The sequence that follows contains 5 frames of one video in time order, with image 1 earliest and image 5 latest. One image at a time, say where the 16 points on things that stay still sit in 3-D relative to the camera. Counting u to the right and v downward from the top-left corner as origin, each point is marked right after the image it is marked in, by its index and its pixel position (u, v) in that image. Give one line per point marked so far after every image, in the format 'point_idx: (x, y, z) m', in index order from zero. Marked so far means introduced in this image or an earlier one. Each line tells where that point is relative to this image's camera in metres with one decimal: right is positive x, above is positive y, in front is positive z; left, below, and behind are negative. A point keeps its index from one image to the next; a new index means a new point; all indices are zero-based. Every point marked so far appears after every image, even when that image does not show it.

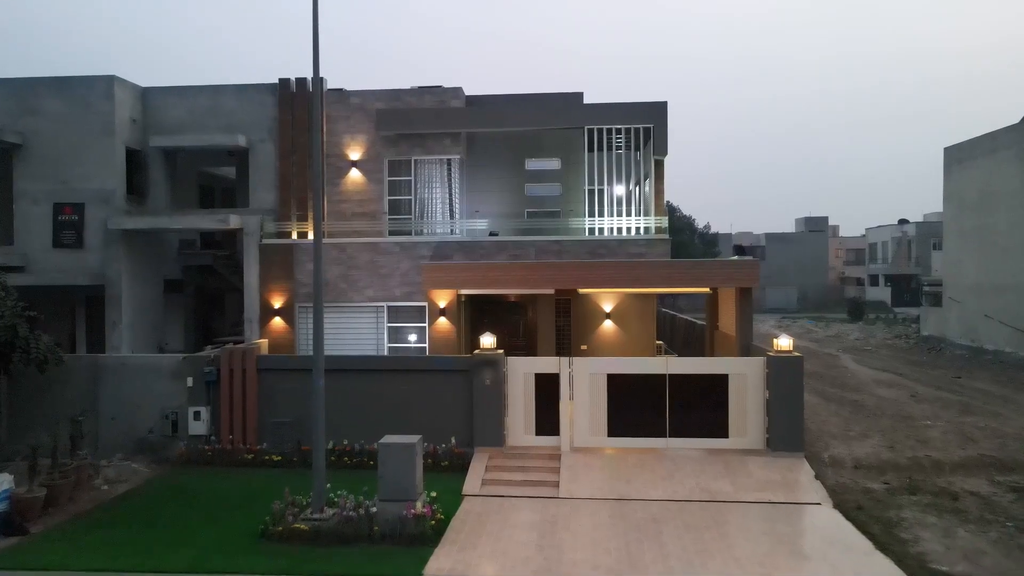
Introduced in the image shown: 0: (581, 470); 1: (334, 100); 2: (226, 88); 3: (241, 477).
0: (+1.2, -3.0, +11.4) m
1: (-4.3, +4.6, +16.7) m
2: (-7.1, +5.0, +17.1) m
3: (-4.5, -3.2, +11.5) m
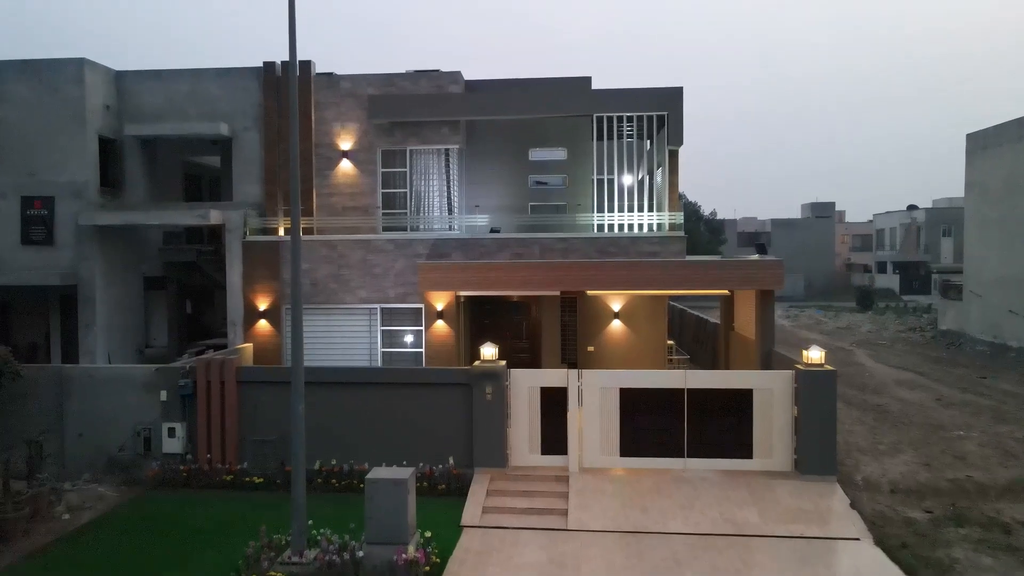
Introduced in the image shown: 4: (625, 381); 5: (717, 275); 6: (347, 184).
0: (+1.2, -3.1, +10.4) m
1: (-4.3, +4.6, +15.5) m
2: (-7.1, +5.0, +15.9) m
3: (-4.5, -3.3, +10.5) m
4: (+1.8, -1.5, +11.1) m
5: (+4.0, +0.2, +13.5) m
6: (-3.8, +2.4, +15.6) m
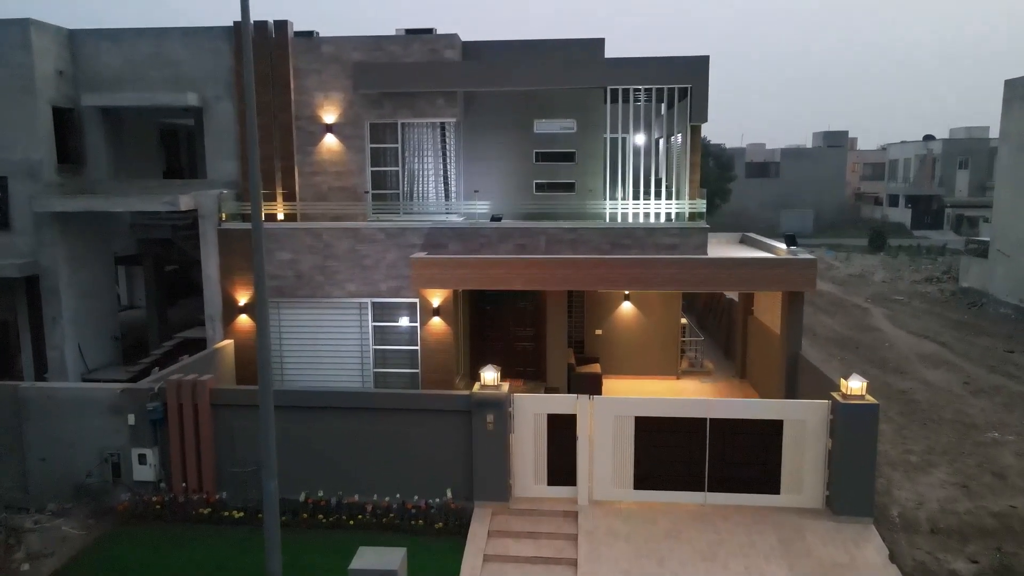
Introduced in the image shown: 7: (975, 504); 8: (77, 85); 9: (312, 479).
0: (+1.2, -3.5, +9.4) m
1: (-4.2, +4.8, +13.7) m
2: (-7.0, +5.3, +14.0) m
3: (-4.5, -3.6, +9.6) m
4: (+1.9, -1.8, +10.0) m
5: (+4.1, +0.2, +12.1) m
6: (-3.7, +2.6, +14.0) m
7: (+7.3, -3.4, +10.8) m
8: (-9.0, +4.2, +14.2) m
9: (-3.1, -2.9, +10.4) m
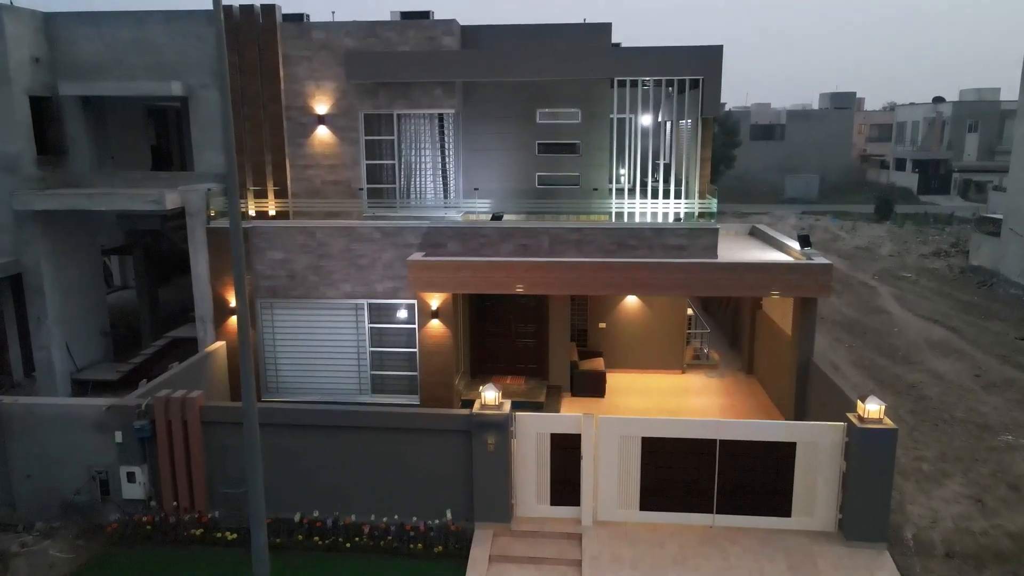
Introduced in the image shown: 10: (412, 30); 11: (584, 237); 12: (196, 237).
0: (+1.3, -3.7, +9.1) m
1: (-4.2, +4.8, +12.9) m
2: (-7.0, +5.3, +13.2) m
3: (-4.4, -3.8, +9.3) m
4: (+1.9, -2.0, +9.6) m
5: (+4.1, +0.1, +11.6) m
6: (-3.6, +2.6, +13.4) m
7: (+7.3, -3.6, +10.4) m
8: (-9.0, +4.2, +13.5) m
9: (-3.0, -3.1, +10.1) m
10: (-1.9, +4.9, +12.8) m
11: (+1.3, +0.9, +12.4) m
12: (-5.9, +1.0, +12.8) m
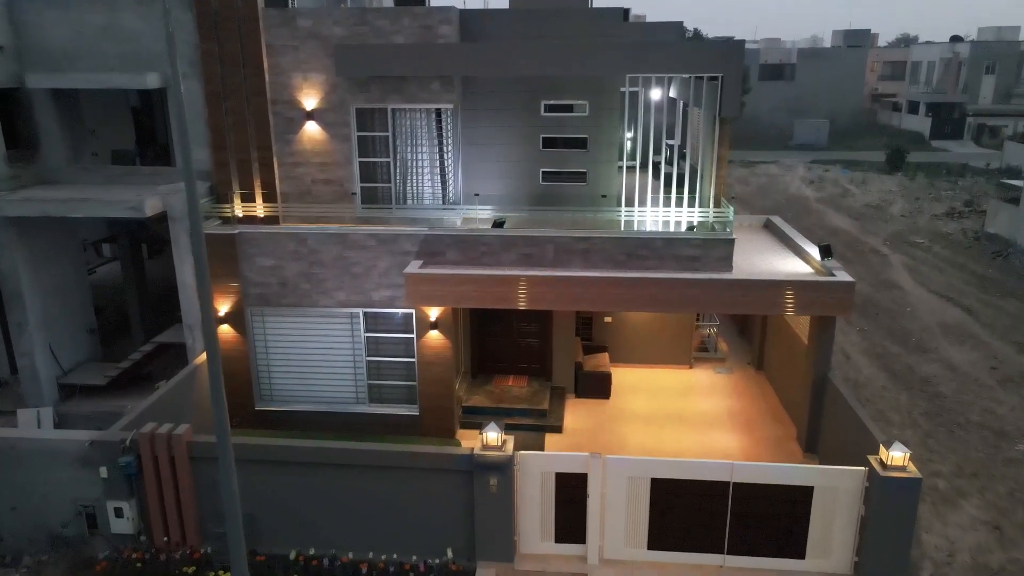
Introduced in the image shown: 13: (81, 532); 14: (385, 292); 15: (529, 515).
0: (+1.3, -4.2, +8.8) m
1: (-4.1, +4.6, +11.8) m
2: (-6.9, +5.1, +12.1) m
3: (-4.4, -4.3, +9.0) m
4: (+2.0, -2.4, +9.1) m
5: (+4.2, -0.2, +10.9) m
6: (-3.6, +2.5, +12.5) m
7: (+7.4, -3.9, +10.1) m
8: (-8.9, +4.1, +12.4) m
9: (-3.0, -3.5, +9.7) m
10: (-1.8, +4.7, +11.7) m
11: (+1.4, +0.7, +11.6) m
12: (-5.9, +0.8, +12.1) m
13: (-6.2, -3.5, +9.9) m
14: (-2.3, -0.1, +12.2) m
15: (+0.2, -3.2, +9.5) m
